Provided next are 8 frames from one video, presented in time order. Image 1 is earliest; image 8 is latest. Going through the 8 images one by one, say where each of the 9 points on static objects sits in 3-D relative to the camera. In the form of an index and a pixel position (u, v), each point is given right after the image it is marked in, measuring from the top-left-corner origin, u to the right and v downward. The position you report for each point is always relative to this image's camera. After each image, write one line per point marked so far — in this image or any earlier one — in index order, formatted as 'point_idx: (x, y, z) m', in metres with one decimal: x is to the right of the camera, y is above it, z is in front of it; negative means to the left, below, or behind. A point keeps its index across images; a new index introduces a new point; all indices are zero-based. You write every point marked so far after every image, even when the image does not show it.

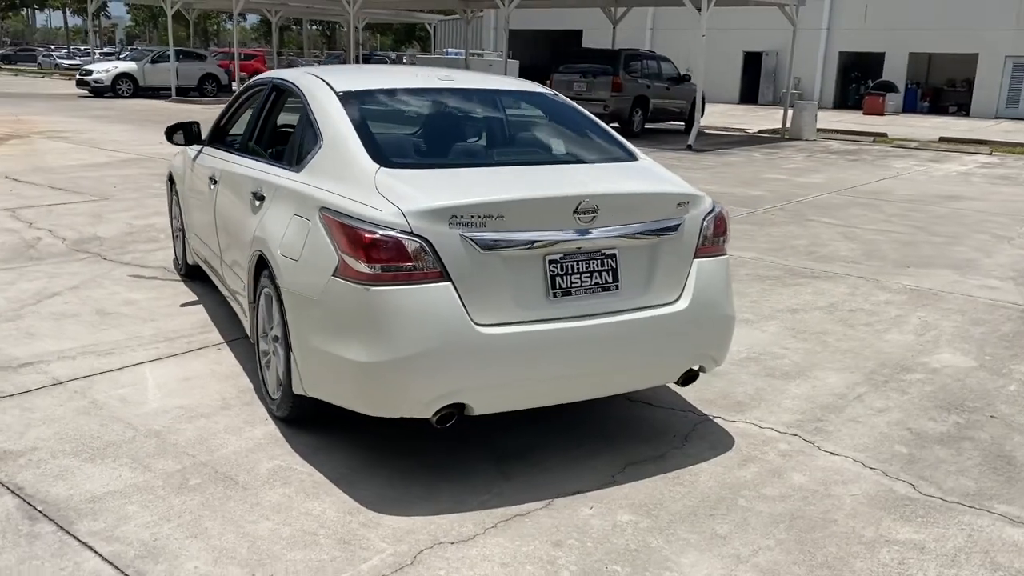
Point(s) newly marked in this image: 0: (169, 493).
0: (-1.3, -0.8, +3.4) m
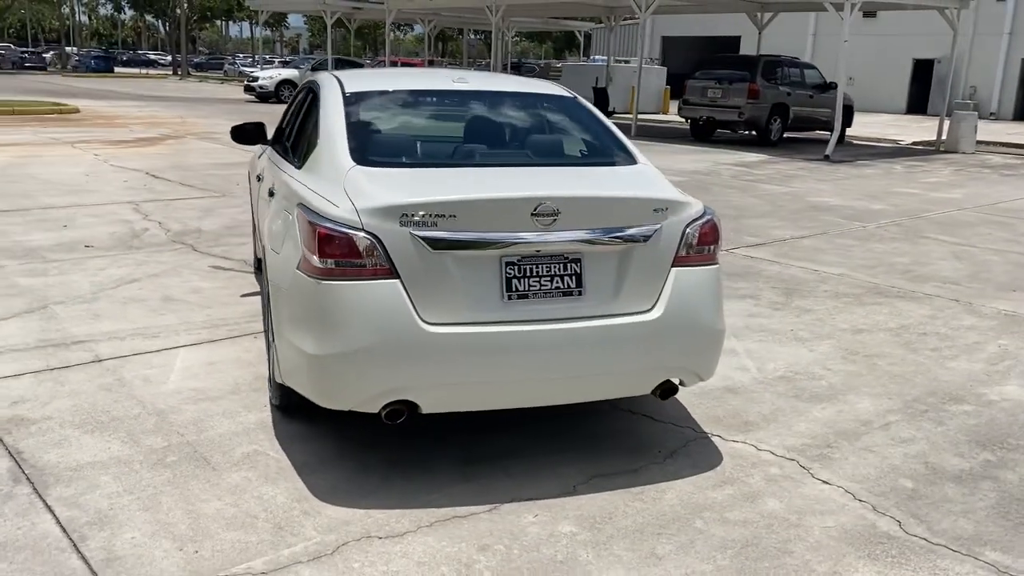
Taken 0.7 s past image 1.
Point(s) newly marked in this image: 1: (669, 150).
0: (-1.5, -0.7, +3.6) m
1: (+3.3, +2.9, +18.9) m
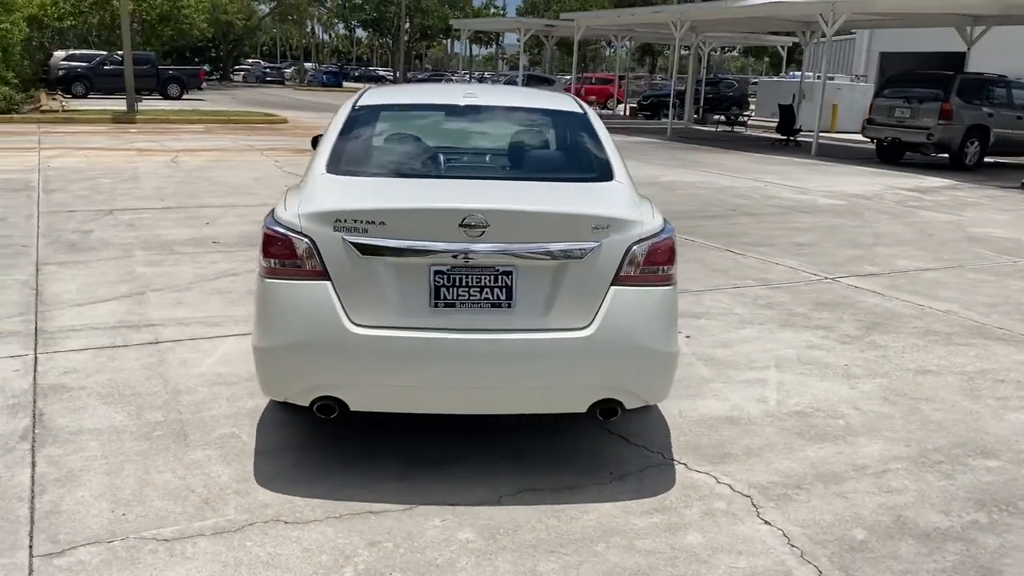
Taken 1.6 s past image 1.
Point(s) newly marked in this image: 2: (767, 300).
0: (-1.7, -0.7, +4.0) m
1: (+6.6, +2.3, +17.9) m
2: (+2.0, -0.1, +7.1) m
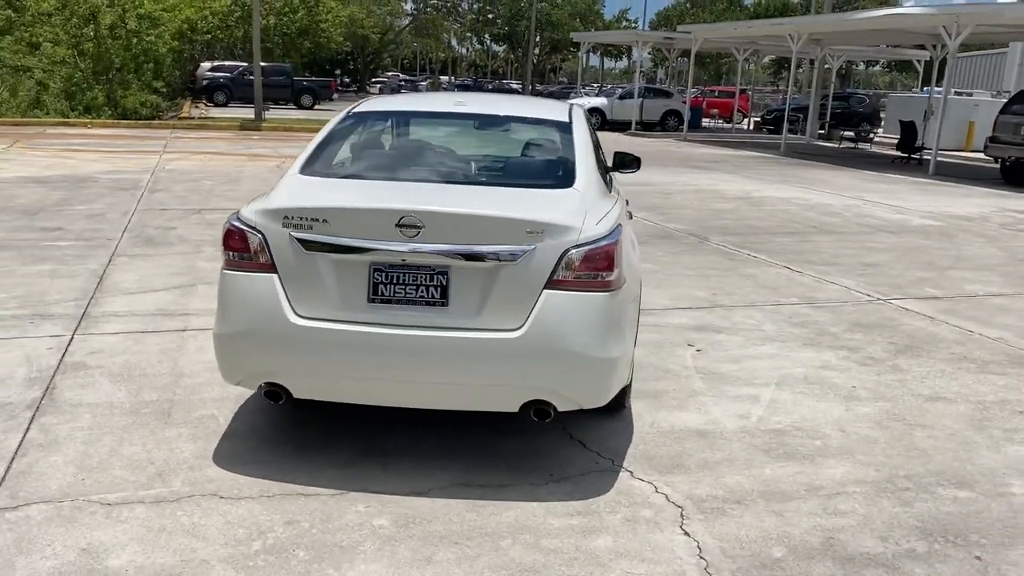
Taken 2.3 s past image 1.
0: (-1.9, -0.6, +4.4) m
1: (+8.4, +1.8, +17.0) m
2: (+2.2, -0.2, +6.9) m
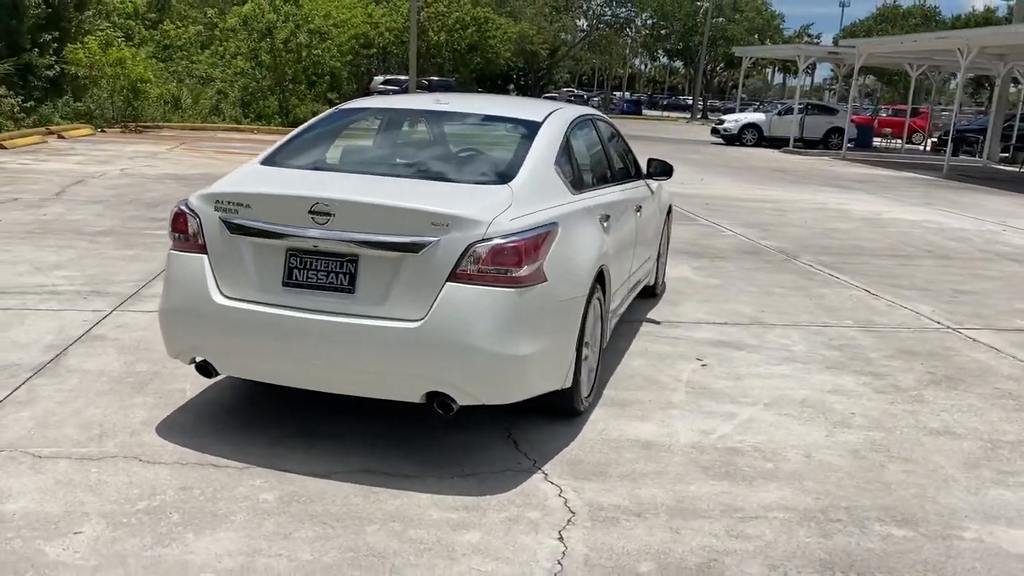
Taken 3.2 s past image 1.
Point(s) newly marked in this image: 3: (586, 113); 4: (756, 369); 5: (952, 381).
0: (-2.2, -0.5, +4.8) m
1: (+10.5, +1.1, +15.2) m
2: (+2.4, -0.4, +6.5) m
3: (+0.4, +1.1, +5.6) m
4: (+1.5, -0.5, +5.7) m
5: (+2.8, -0.6, +5.7) m
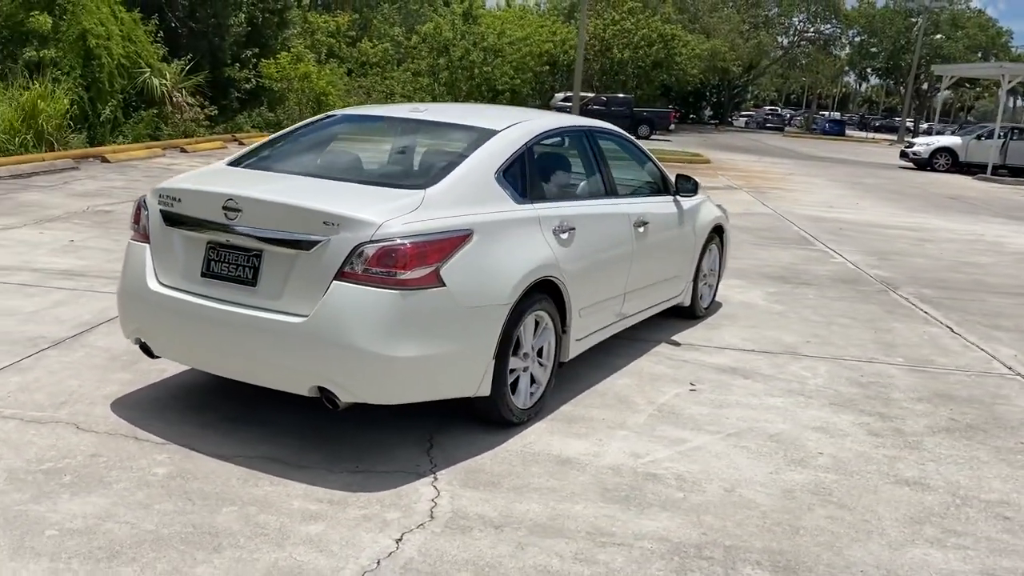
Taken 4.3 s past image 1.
0: (-2.4, -0.4, +5.3) m
1: (+12.2, +0.2, +12.8) m
2: (+2.4, -0.6, +5.9) m
3: (+0.4, +1.0, +5.5) m
4: (+1.4, -0.7, +5.4) m
5: (+2.6, -0.8, +5.1) m
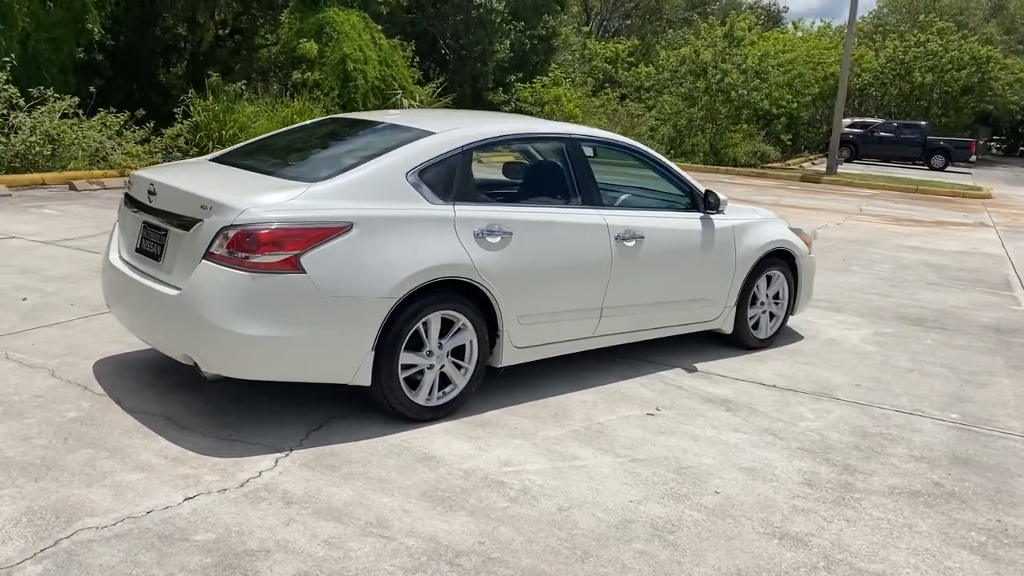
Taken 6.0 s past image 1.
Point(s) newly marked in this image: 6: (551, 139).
0: (-2.5, -0.2, +6.1) m
1: (+13.7, -1.0, +8.5) m
2: (+2.2, -0.8, +5.2) m
3: (+0.3, +0.9, +5.4) m
4: (+1.1, -0.8, +4.9) m
5: (+2.1, -1.0, +4.3) m
6: (+0.2, +0.9, +5.4) m
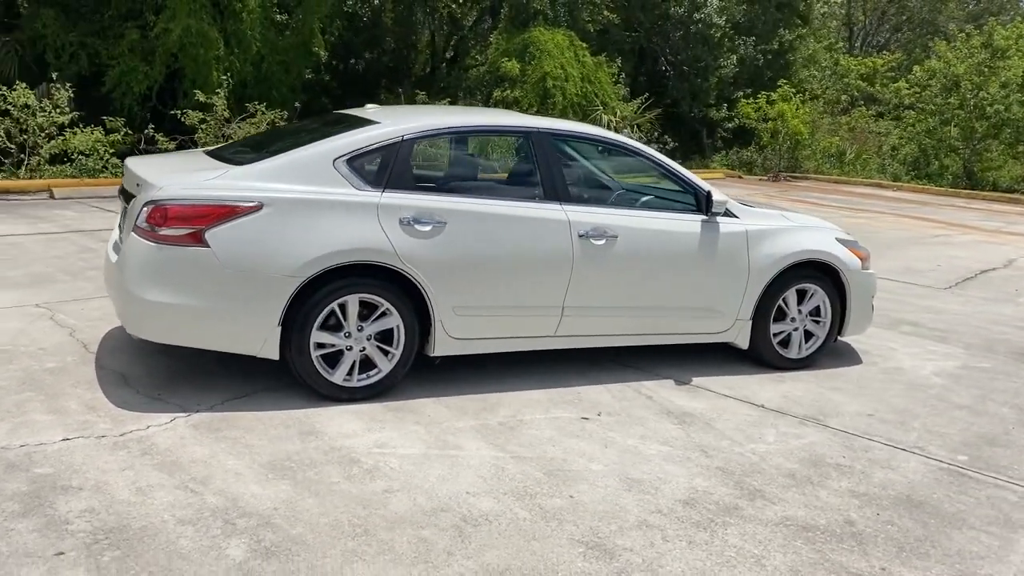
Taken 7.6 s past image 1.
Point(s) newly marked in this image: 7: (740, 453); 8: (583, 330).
0: (-2.5, -0.1, +6.8) m
1: (+13.7, -1.8, +4.3) m
2: (+1.8, -0.9, +4.5) m
3: (+0.1, +1.0, +5.3) m
4: (+0.6, -0.8, +4.6) m
5: (+1.4, -1.0, +3.7) m
6: (+0.1, +0.9, +5.3) m
7: (+1.2, -0.8, +4.5) m
8: (+0.4, -0.2, +5.4) m
